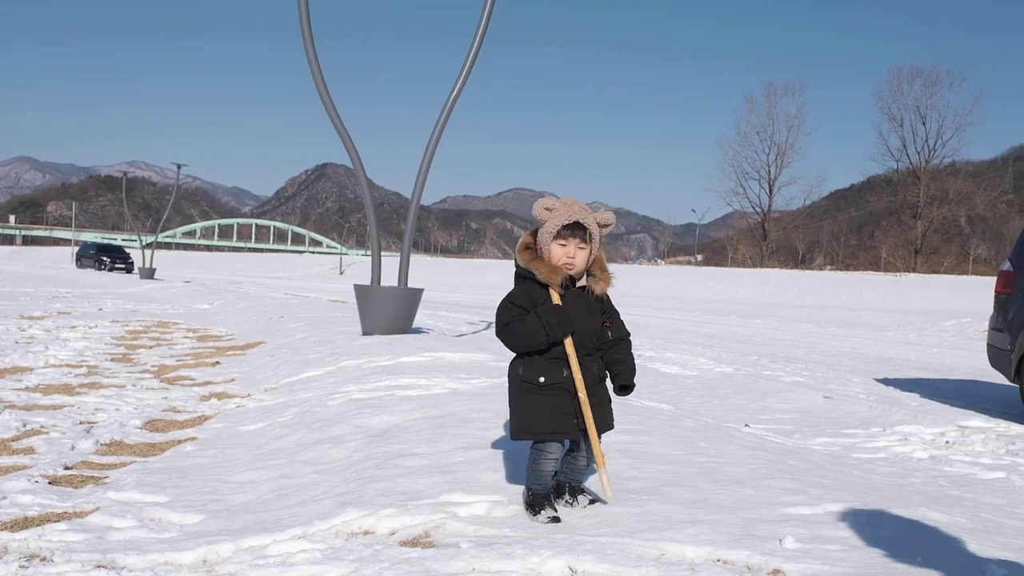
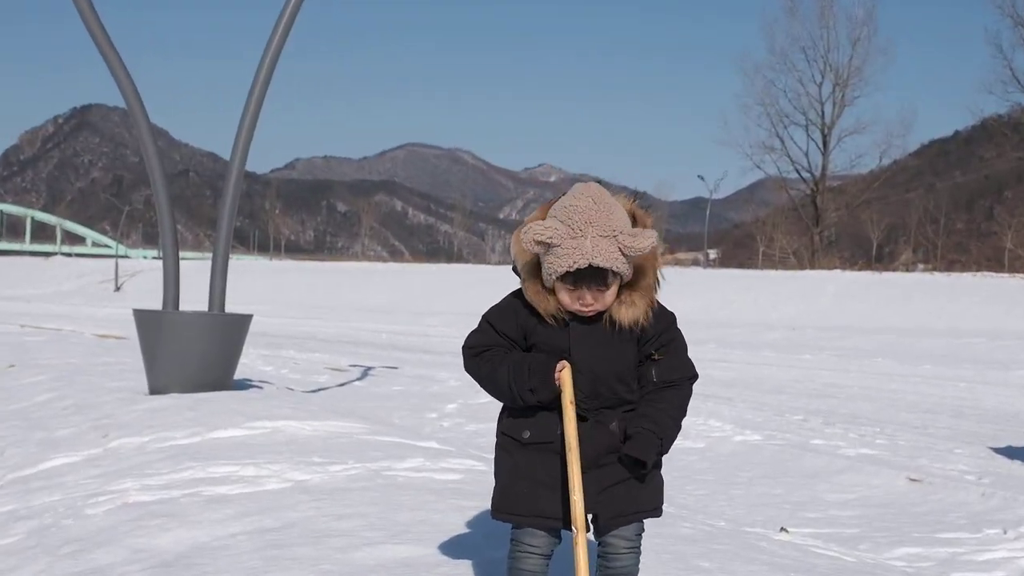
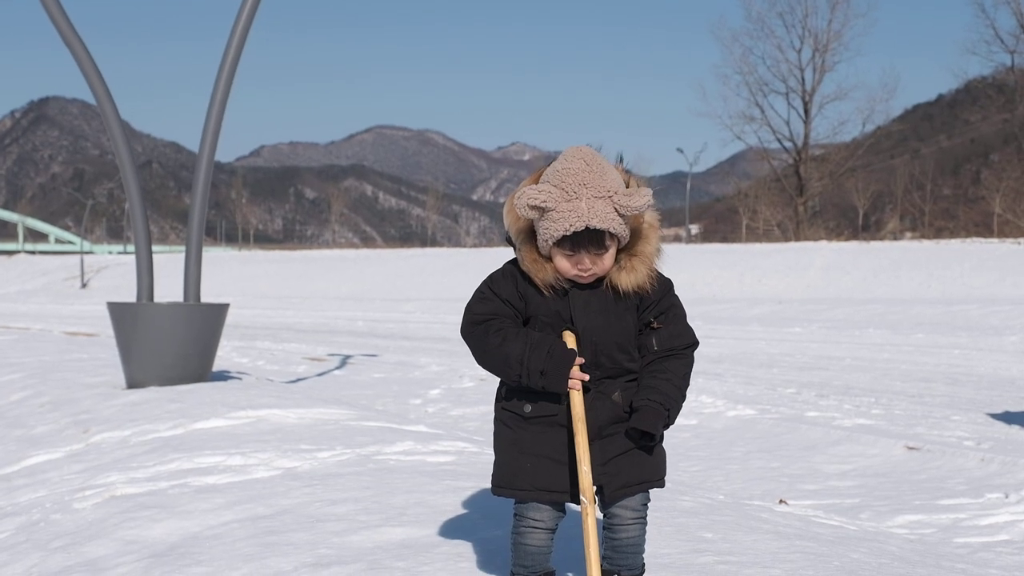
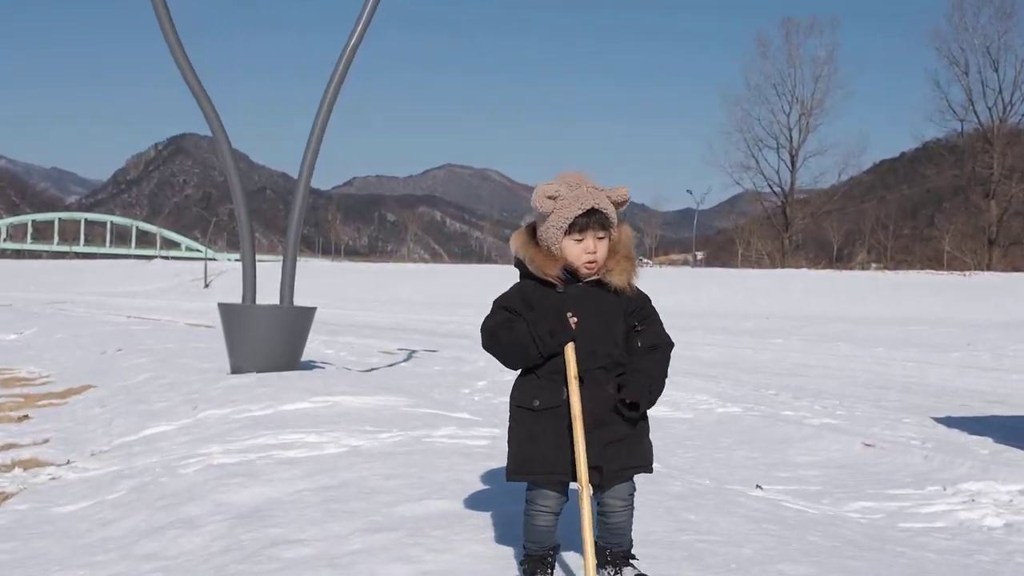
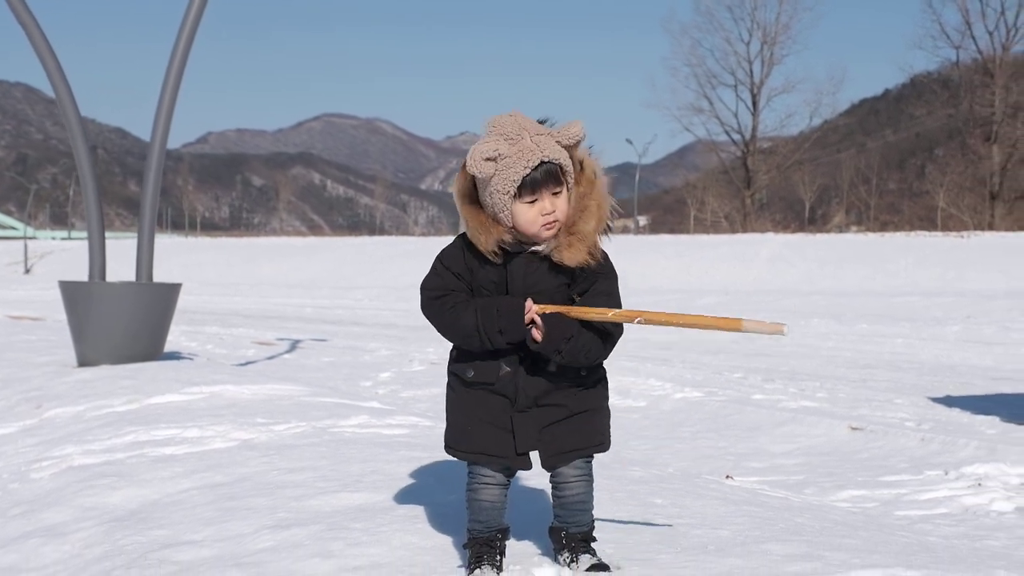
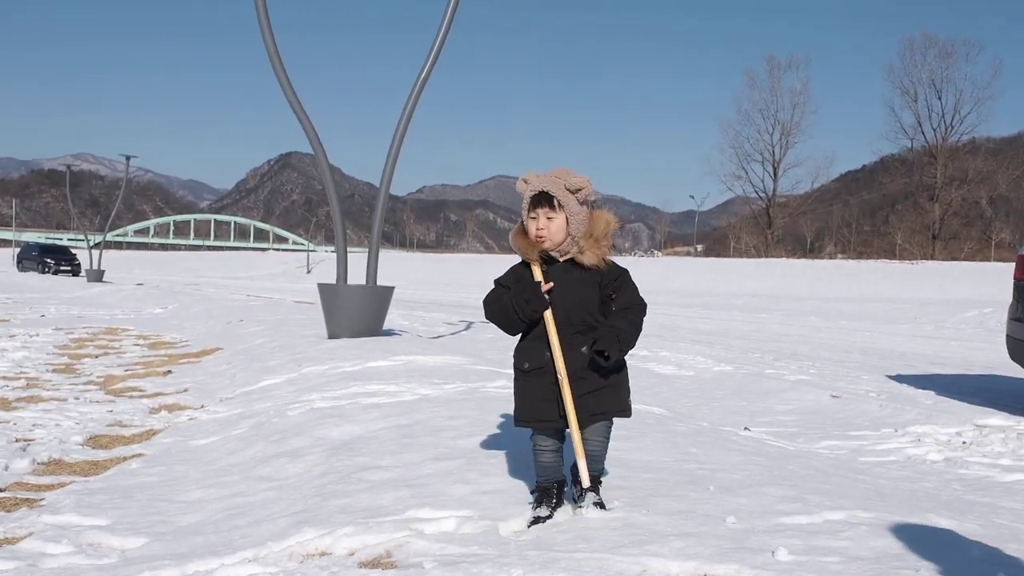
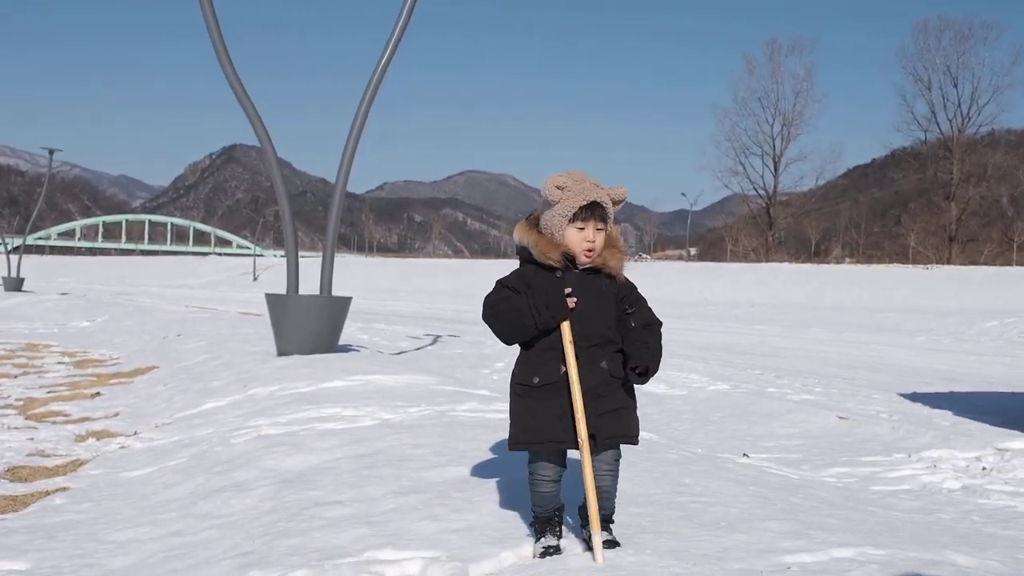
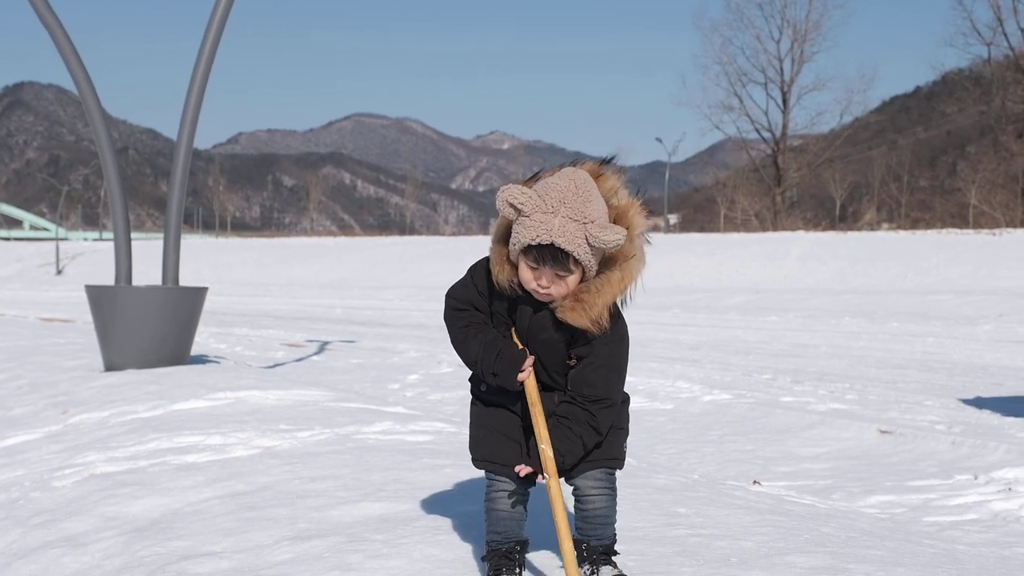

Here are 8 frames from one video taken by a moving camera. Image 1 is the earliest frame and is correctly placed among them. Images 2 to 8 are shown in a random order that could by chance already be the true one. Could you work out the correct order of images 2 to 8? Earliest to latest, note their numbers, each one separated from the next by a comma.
6, 7, 4, 2, 3, 8, 5
